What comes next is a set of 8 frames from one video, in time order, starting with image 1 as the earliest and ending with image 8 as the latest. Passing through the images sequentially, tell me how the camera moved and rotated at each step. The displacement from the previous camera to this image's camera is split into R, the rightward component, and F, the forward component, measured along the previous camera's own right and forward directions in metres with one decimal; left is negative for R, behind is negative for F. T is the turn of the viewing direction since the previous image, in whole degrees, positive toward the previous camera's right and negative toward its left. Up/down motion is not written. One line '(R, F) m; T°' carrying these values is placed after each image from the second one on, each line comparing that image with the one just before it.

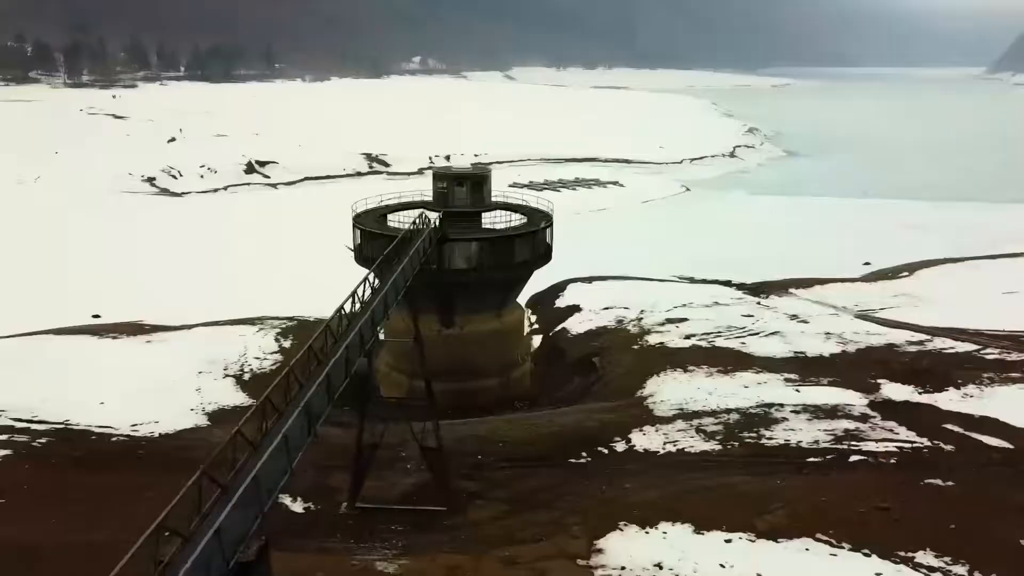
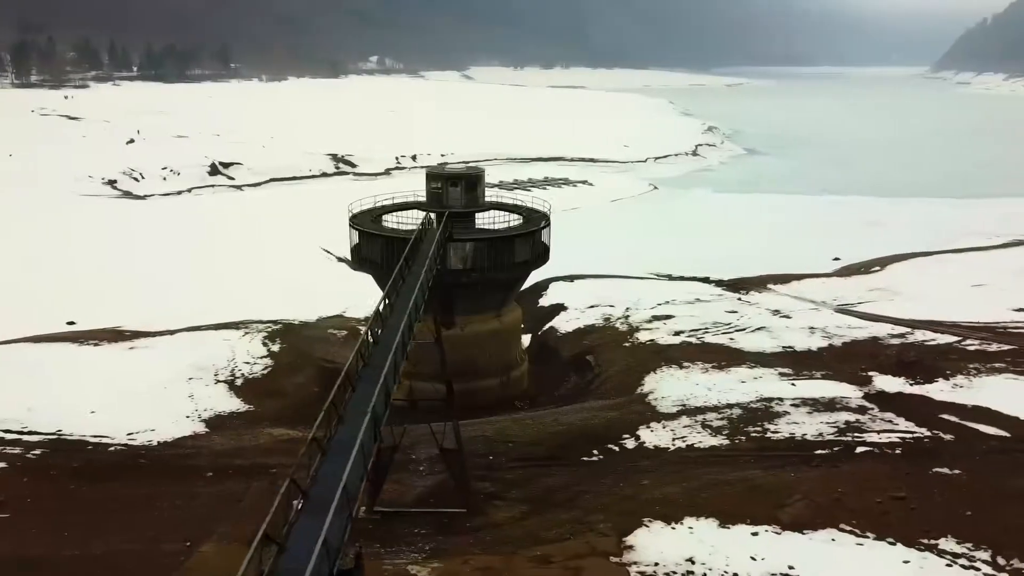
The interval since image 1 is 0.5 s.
(-0.9, 0.0) m; +3°
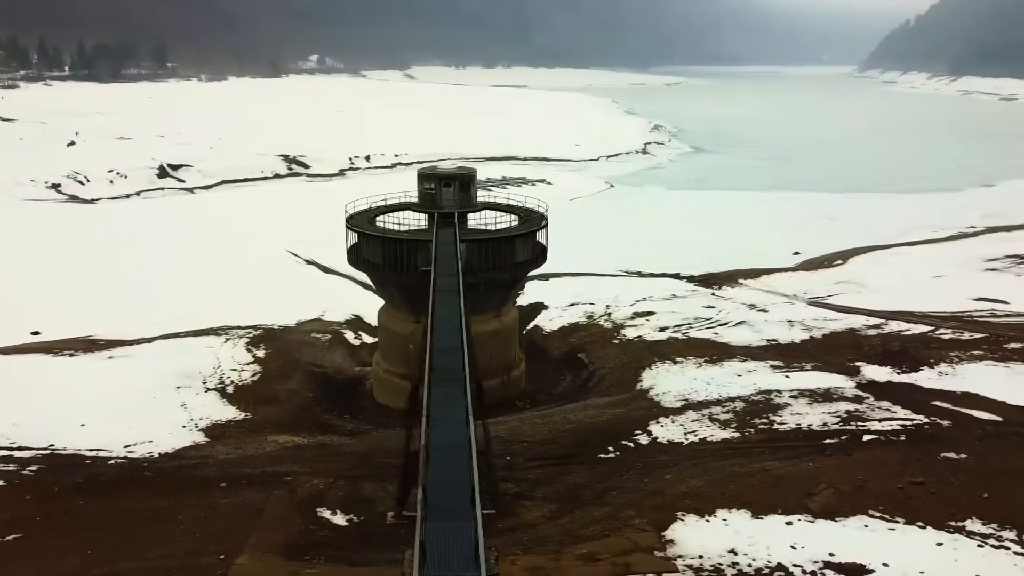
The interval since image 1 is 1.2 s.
(-1.3, 0.0) m; +4°
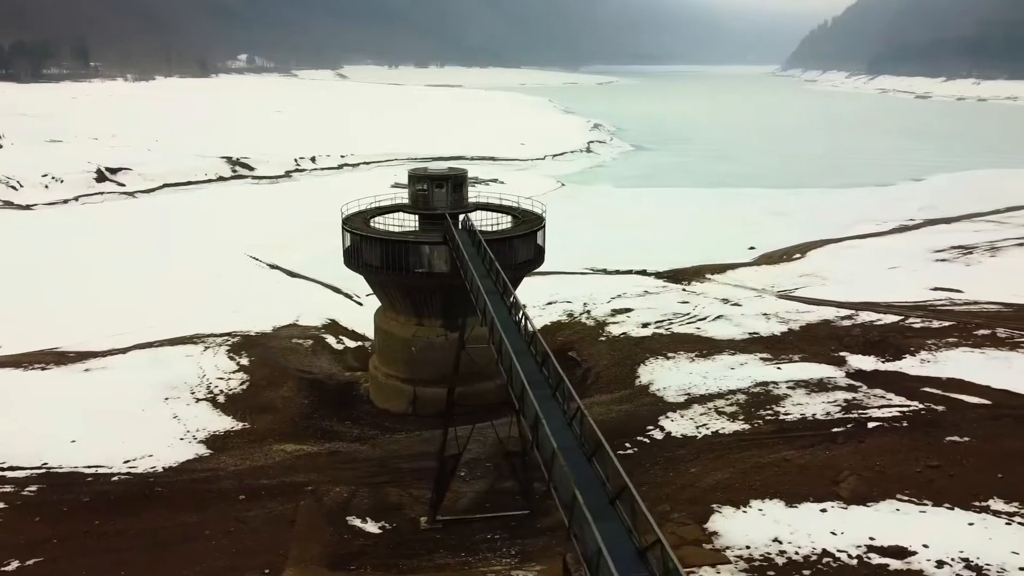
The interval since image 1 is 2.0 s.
(-1.5, +0.1) m; +5°
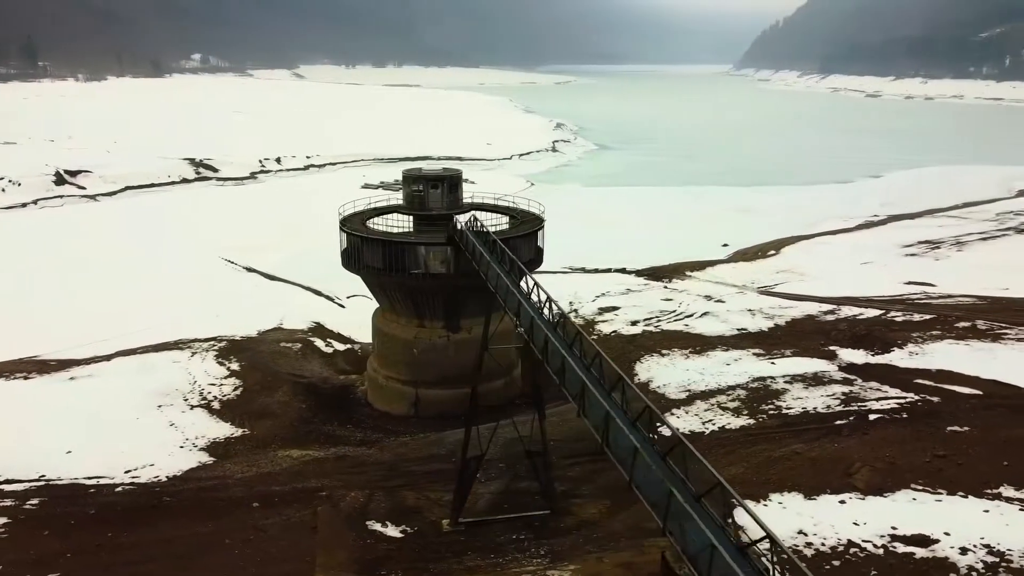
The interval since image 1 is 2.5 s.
(-0.9, 0.0) m; +3°
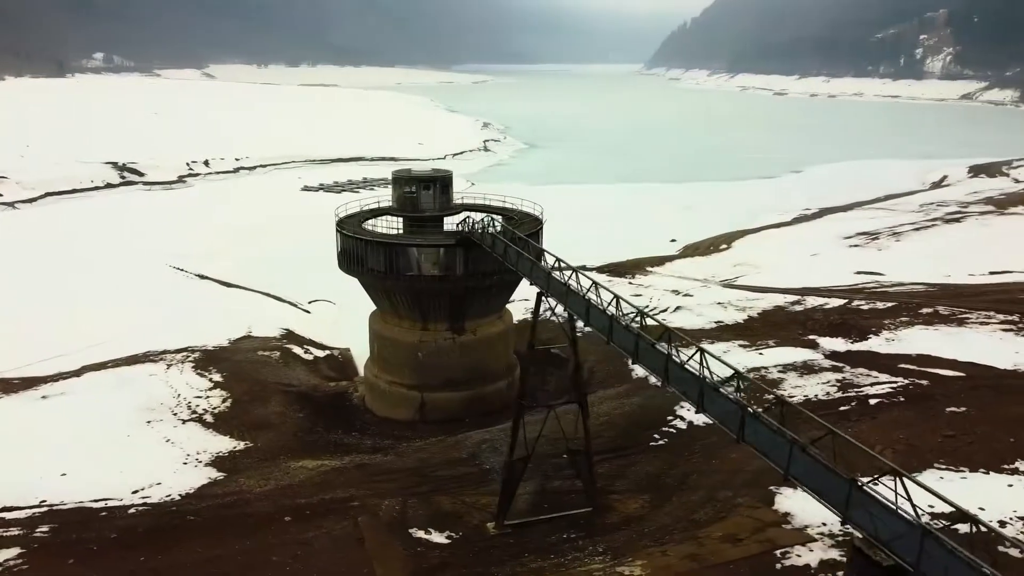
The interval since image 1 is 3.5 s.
(-1.9, +0.1) m; +6°
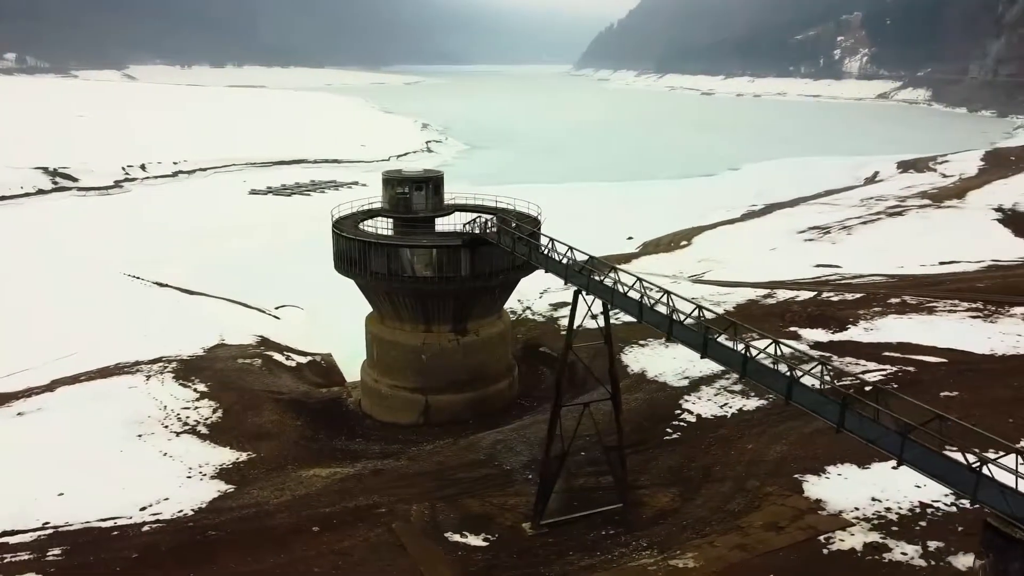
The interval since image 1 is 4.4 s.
(-1.5, +0.1) m; +5°
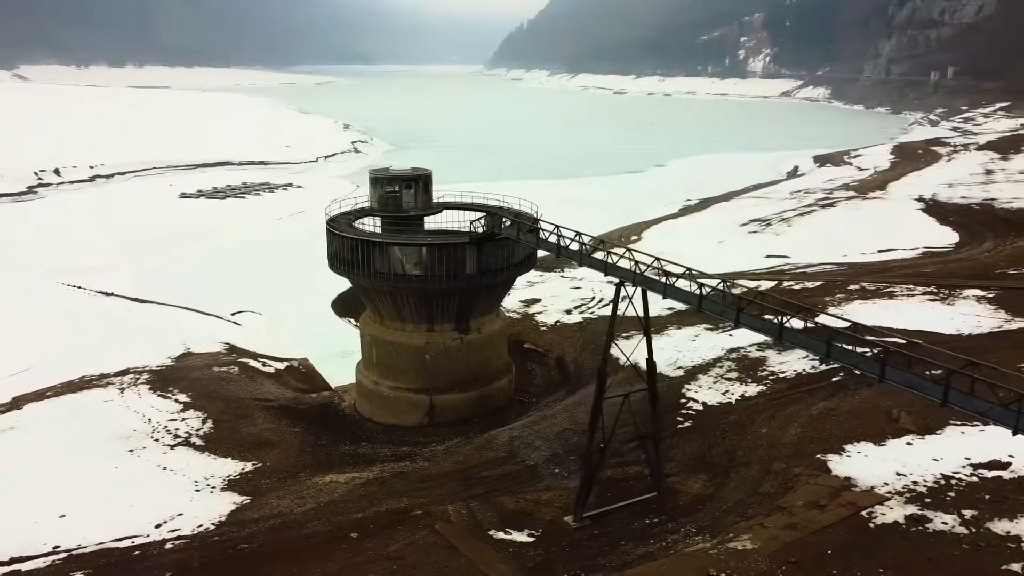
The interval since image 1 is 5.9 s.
(-1.8, +0.1) m; +6°
